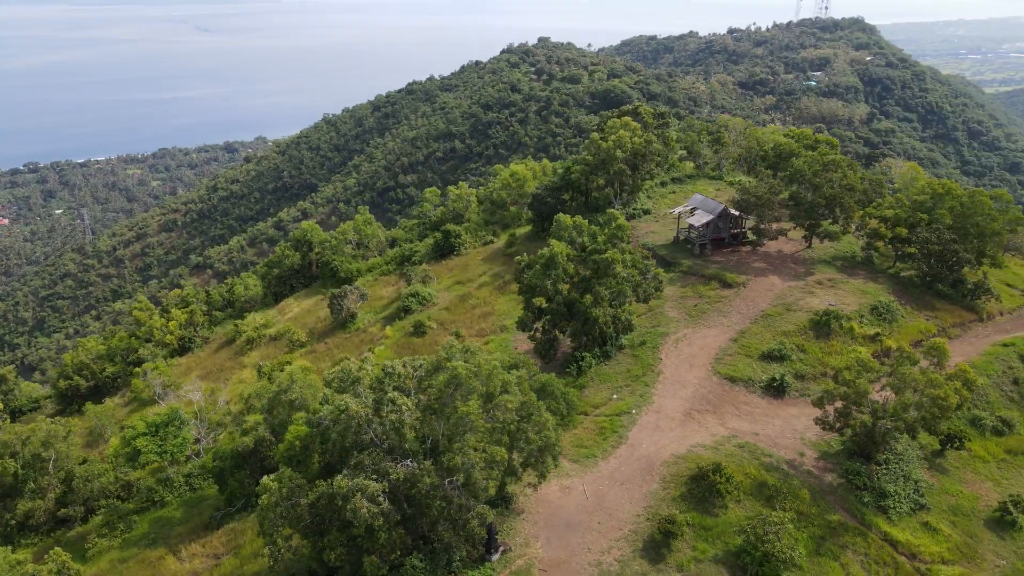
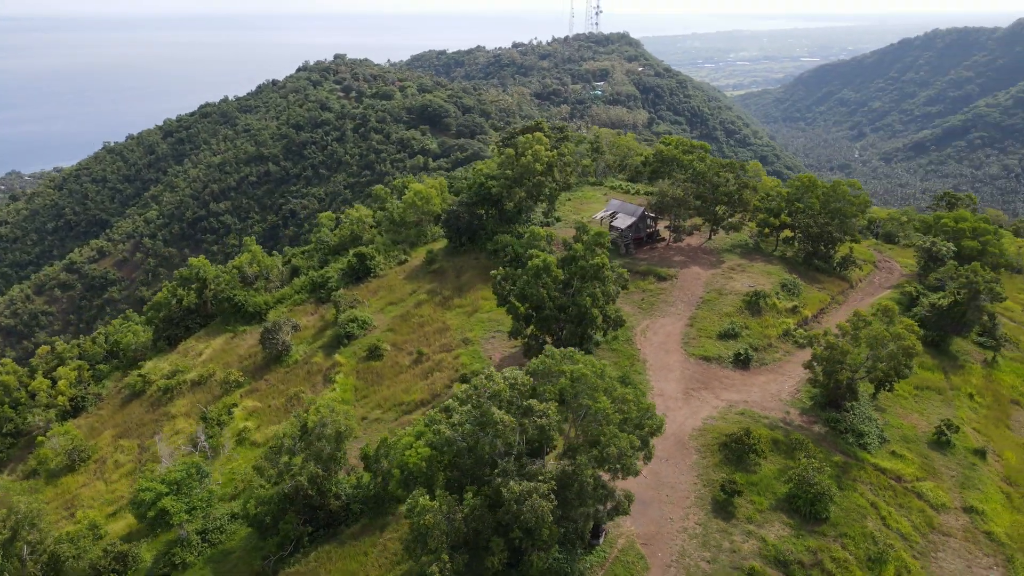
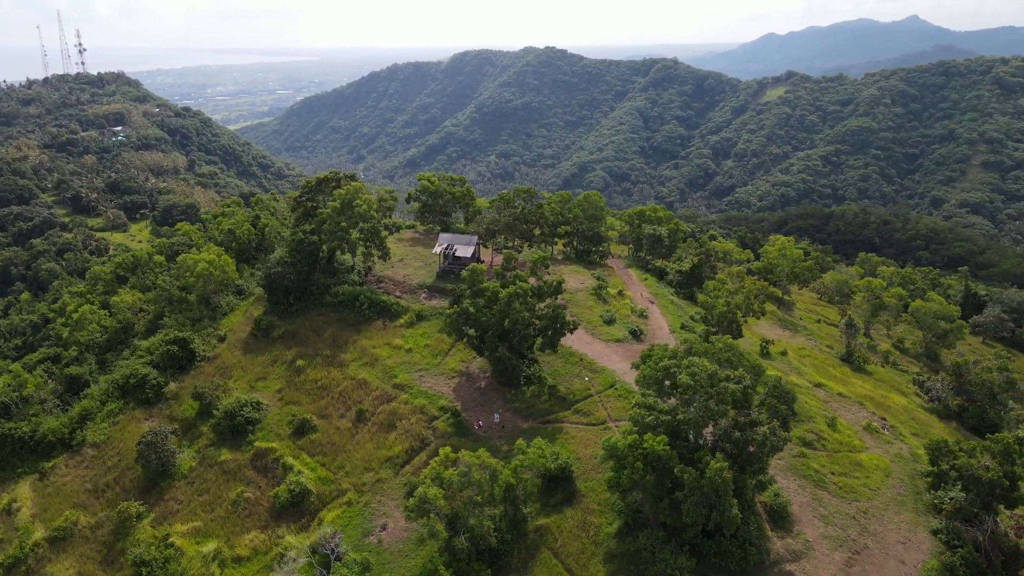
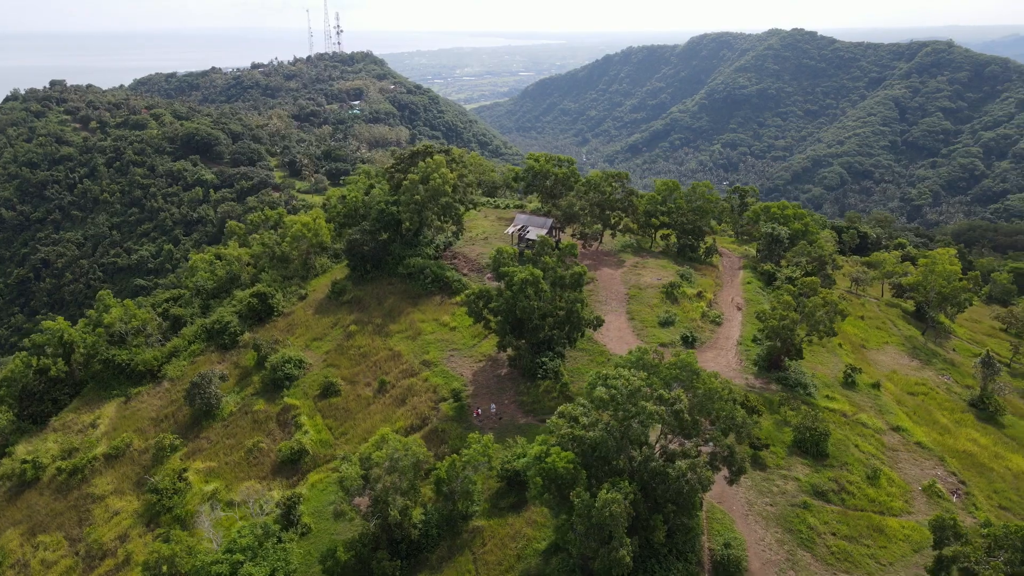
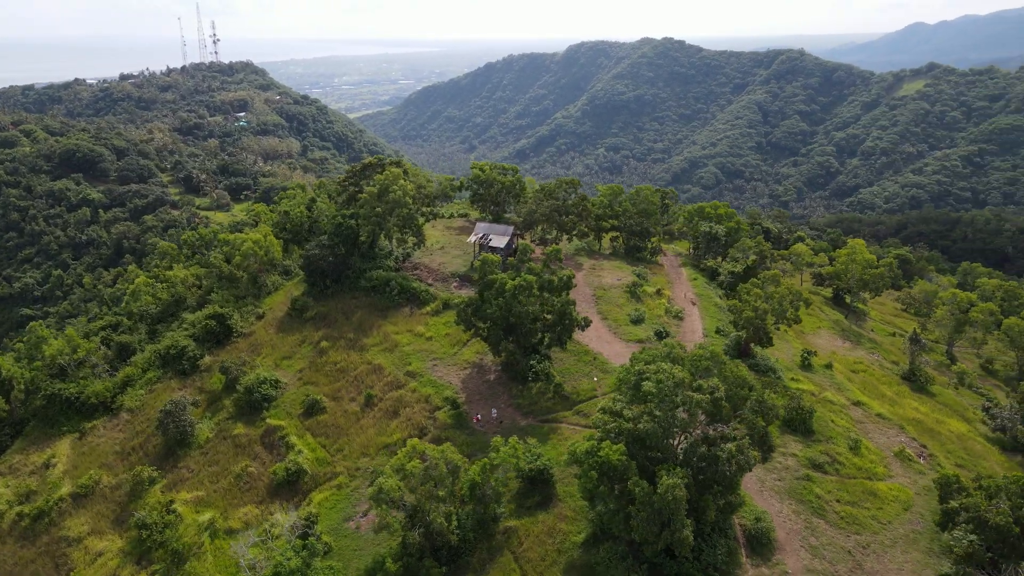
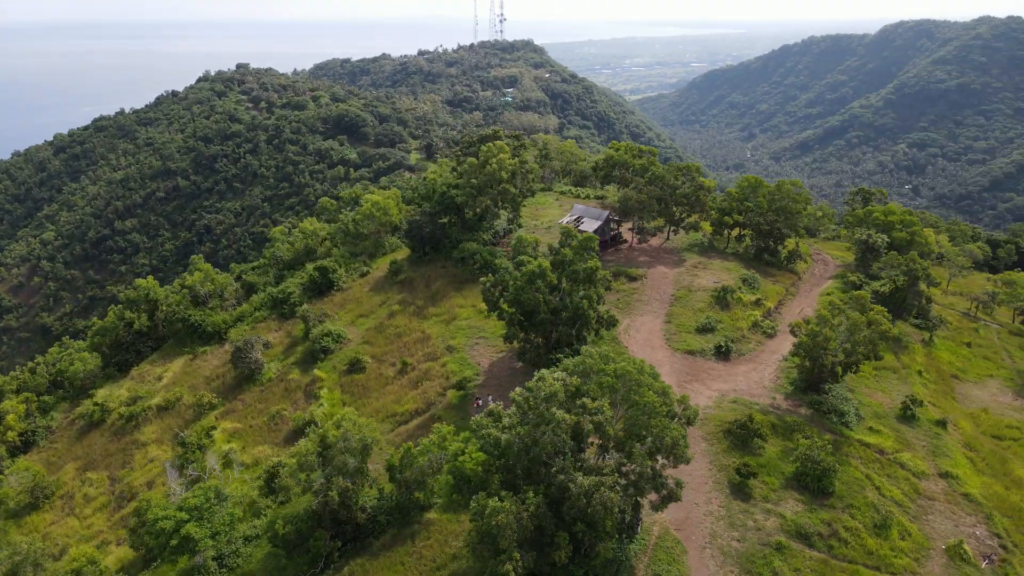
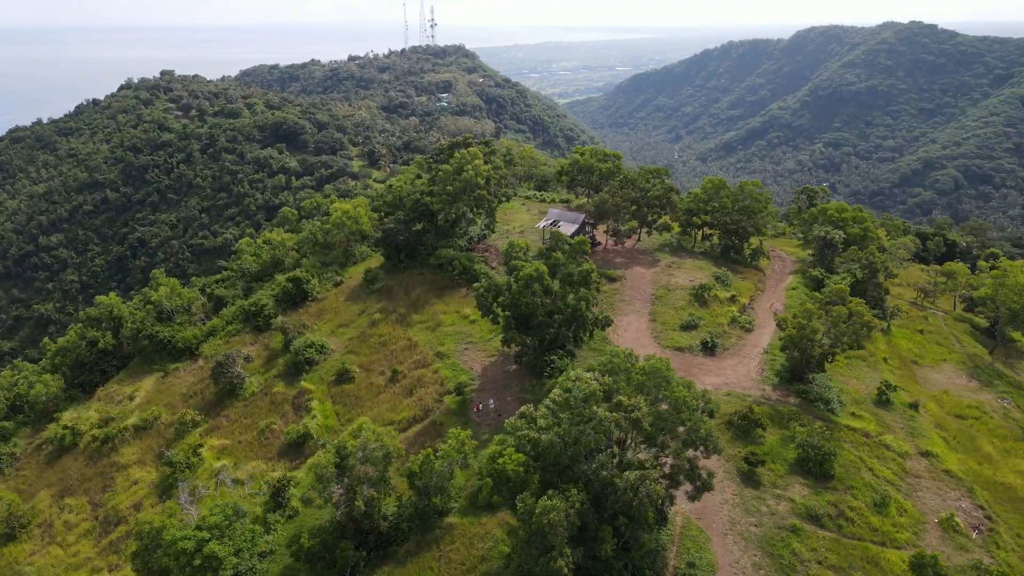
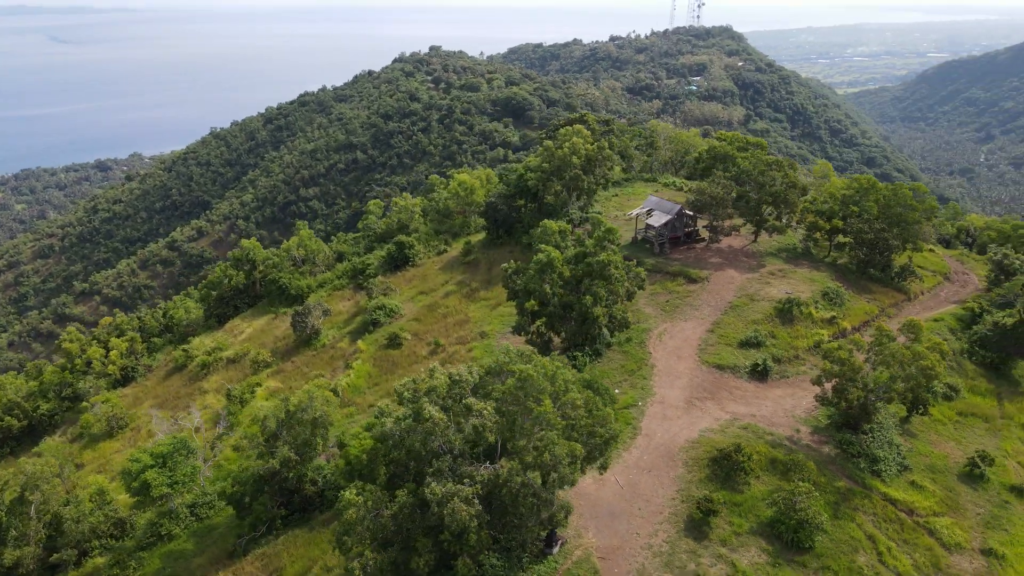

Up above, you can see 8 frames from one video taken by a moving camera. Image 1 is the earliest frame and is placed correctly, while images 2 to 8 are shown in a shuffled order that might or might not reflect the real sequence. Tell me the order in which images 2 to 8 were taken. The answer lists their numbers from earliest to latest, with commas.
8, 2, 6, 7, 4, 5, 3
